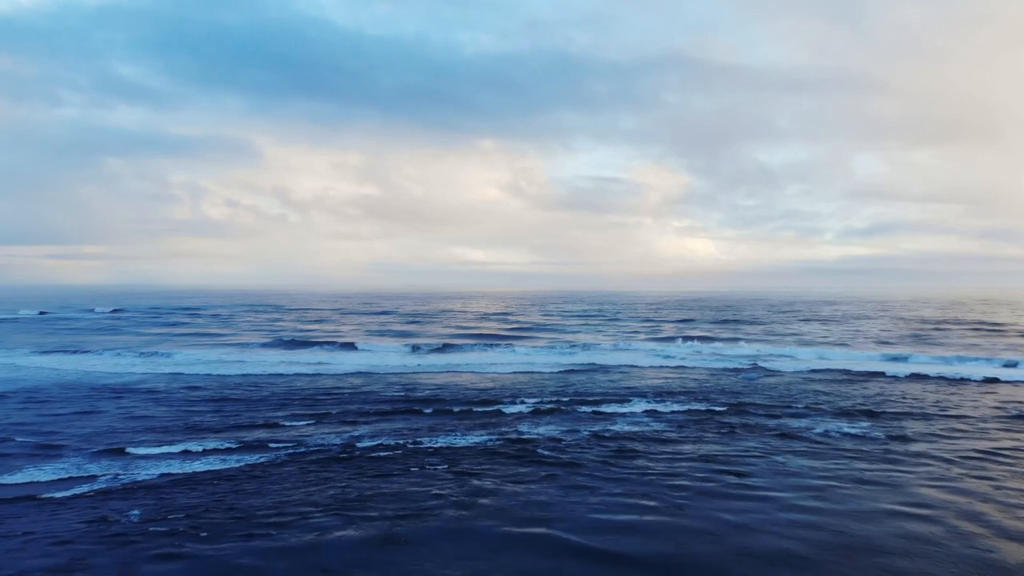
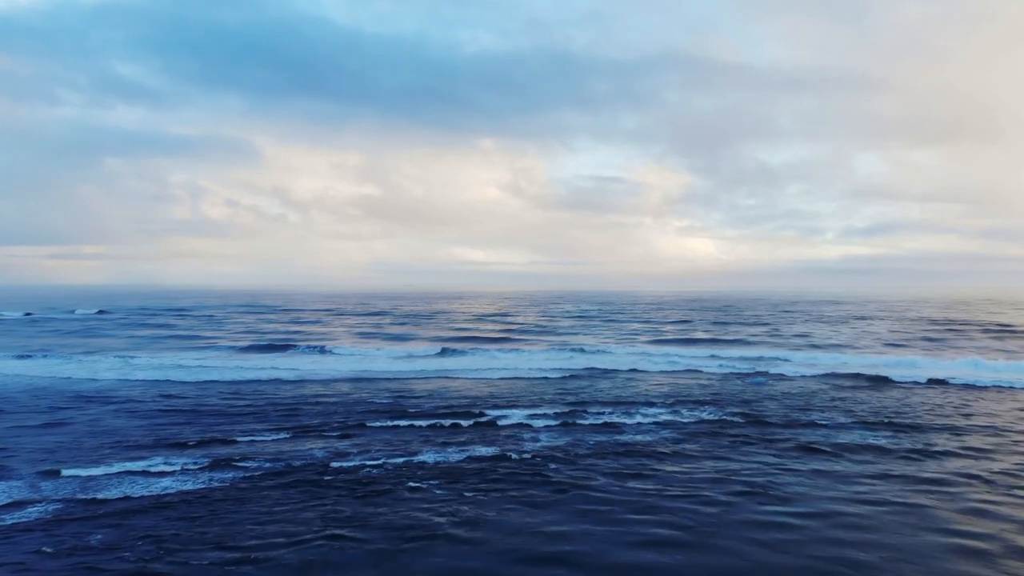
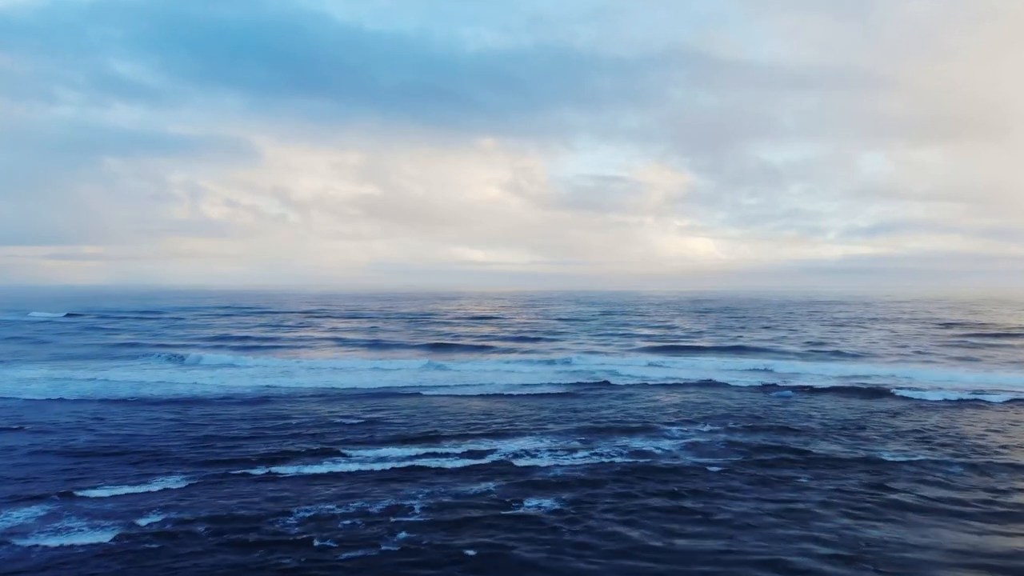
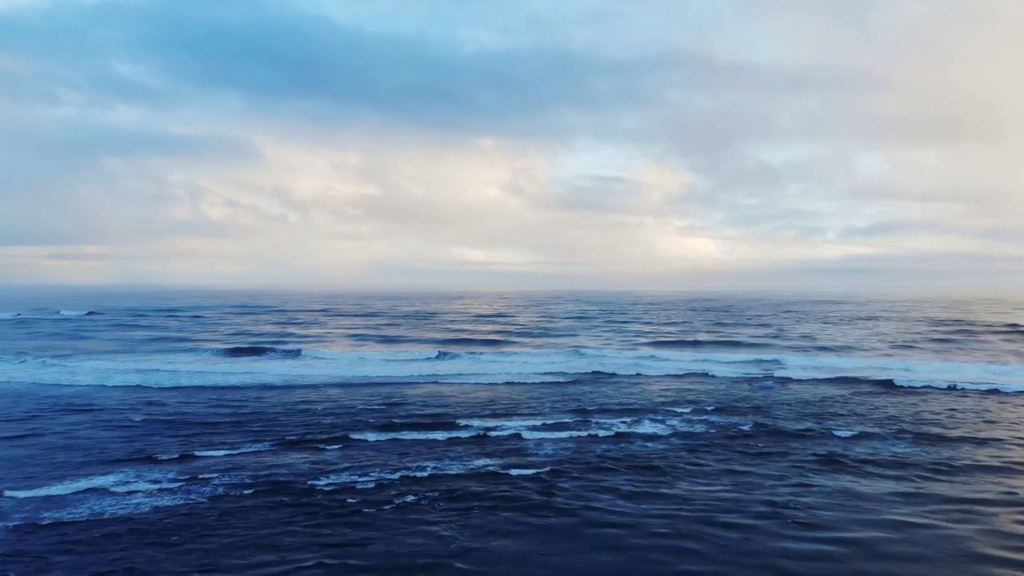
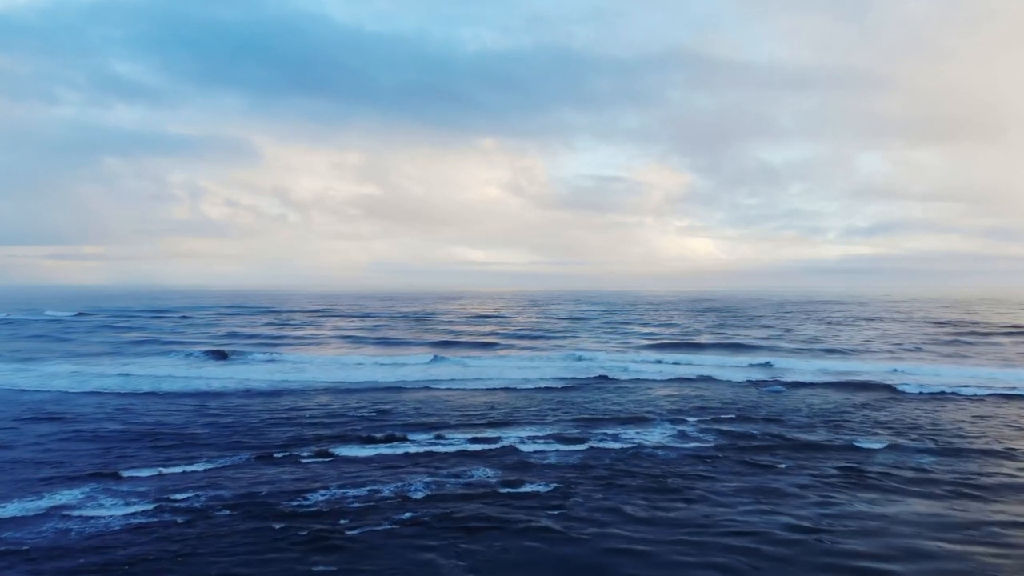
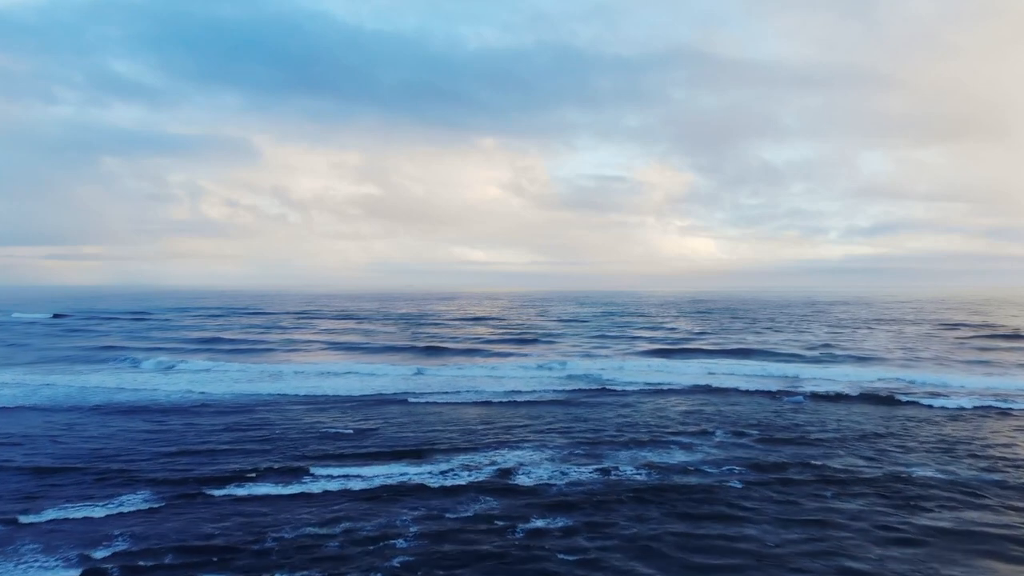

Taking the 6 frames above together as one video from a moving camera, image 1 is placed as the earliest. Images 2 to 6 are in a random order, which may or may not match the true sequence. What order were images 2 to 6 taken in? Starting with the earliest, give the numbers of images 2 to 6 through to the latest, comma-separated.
2, 4, 5, 3, 6
